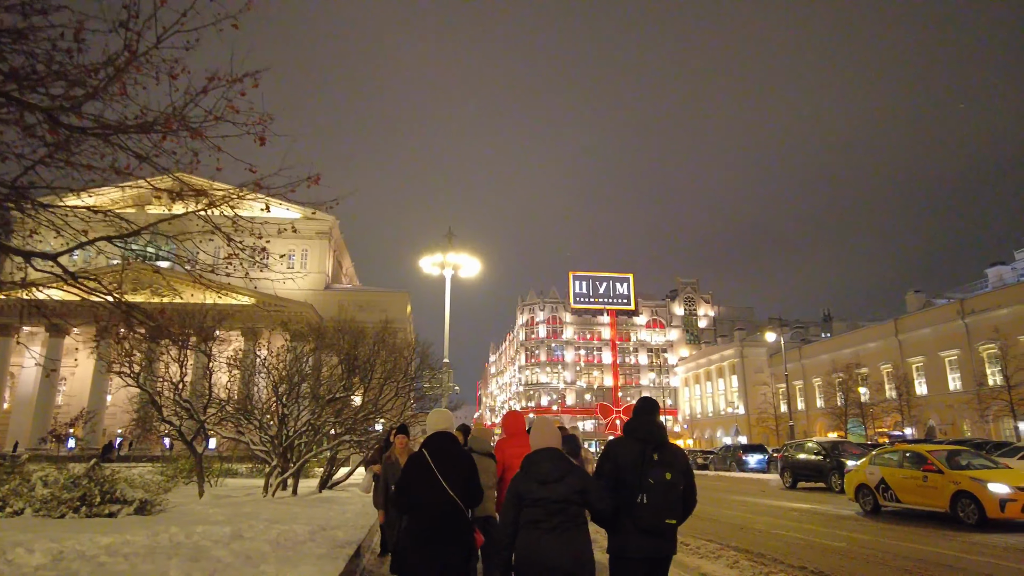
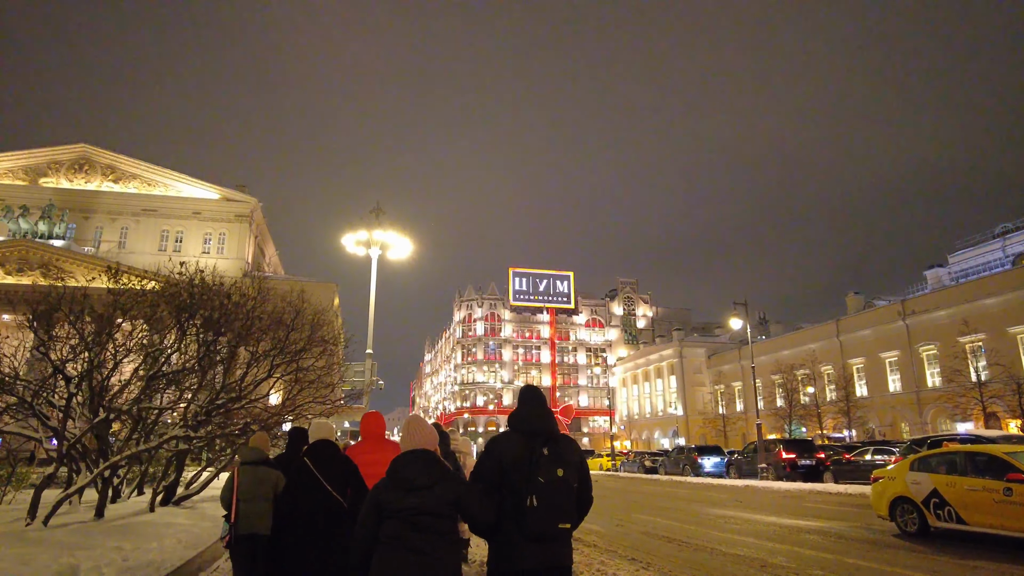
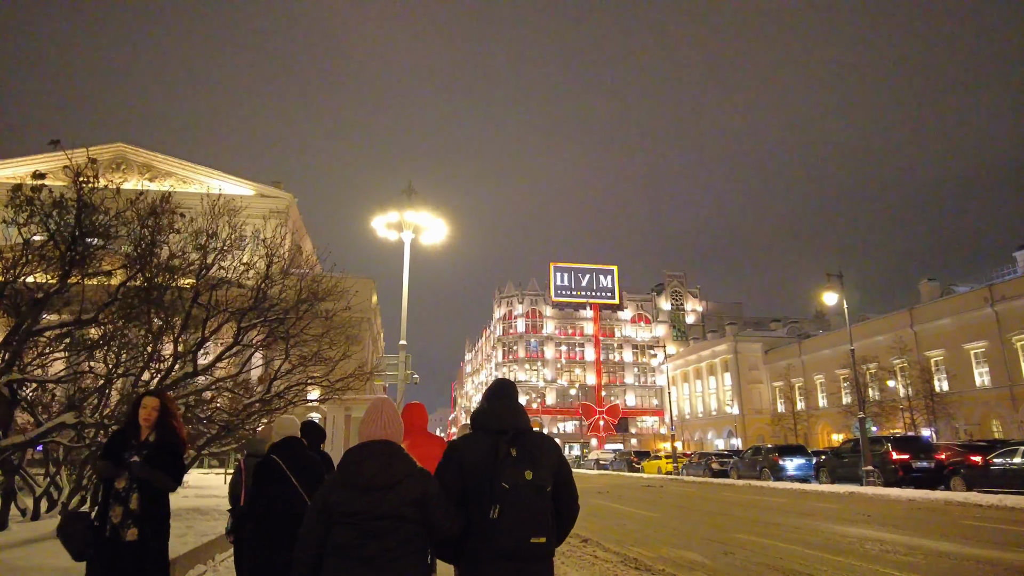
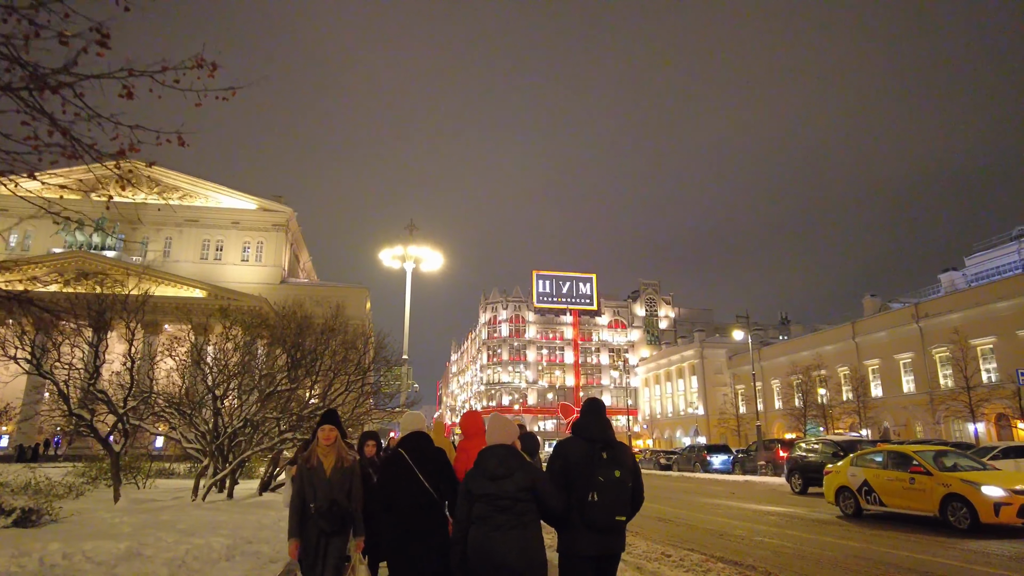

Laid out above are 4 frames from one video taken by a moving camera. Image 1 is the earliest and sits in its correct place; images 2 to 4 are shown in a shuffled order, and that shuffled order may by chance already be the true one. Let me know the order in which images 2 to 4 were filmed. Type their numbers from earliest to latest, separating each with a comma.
4, 2, 3
